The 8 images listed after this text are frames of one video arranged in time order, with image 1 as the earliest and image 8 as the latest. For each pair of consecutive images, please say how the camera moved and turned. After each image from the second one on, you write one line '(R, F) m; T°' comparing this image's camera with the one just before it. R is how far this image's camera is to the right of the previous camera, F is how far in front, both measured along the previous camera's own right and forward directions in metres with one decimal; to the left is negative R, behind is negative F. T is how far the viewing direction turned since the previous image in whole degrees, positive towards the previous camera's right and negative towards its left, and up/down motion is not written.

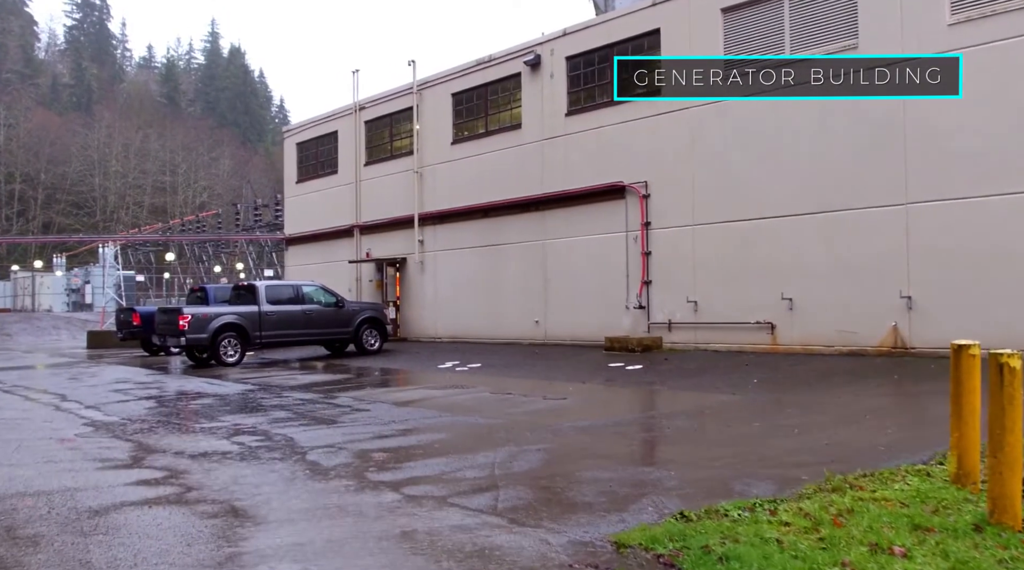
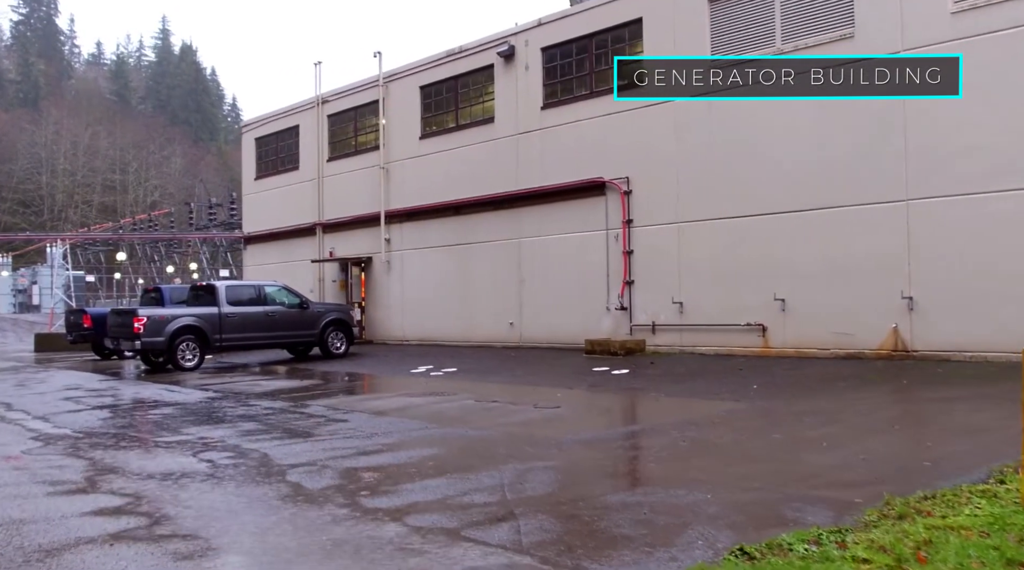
(-0.4, +0.8) m; +3°
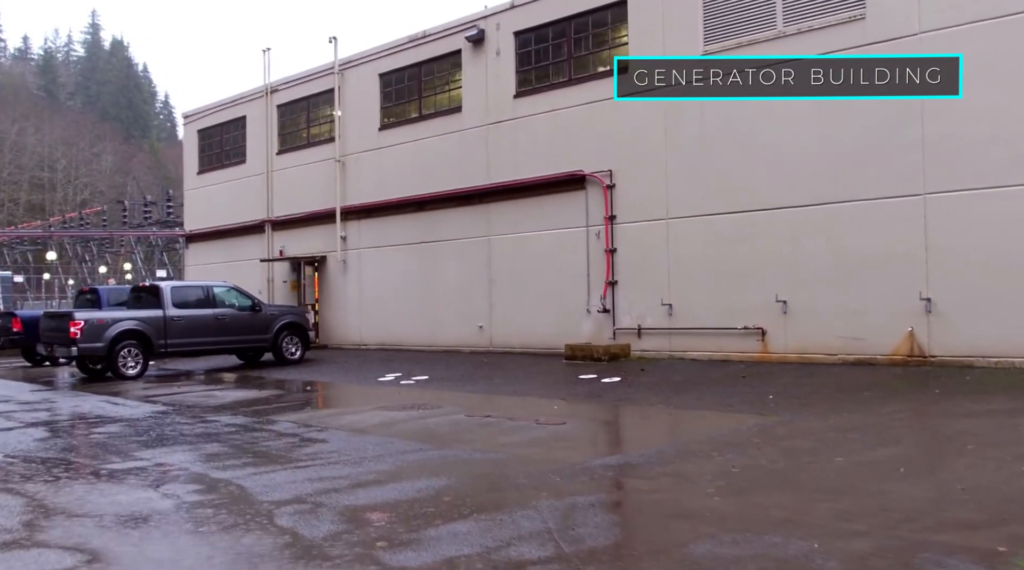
(-0.7, +1.2) m; +4°
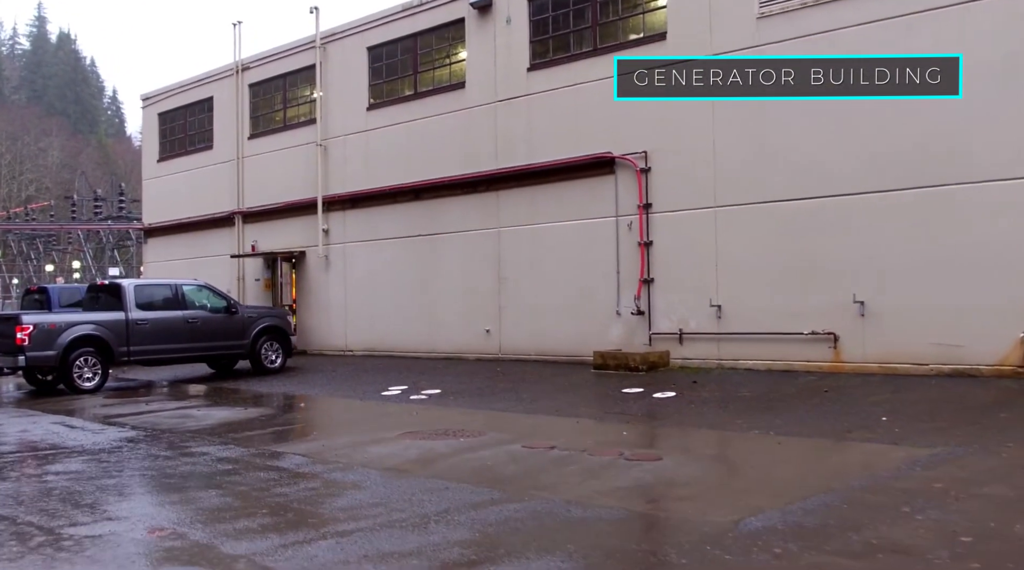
(-1.1, +2.2) m; +3°
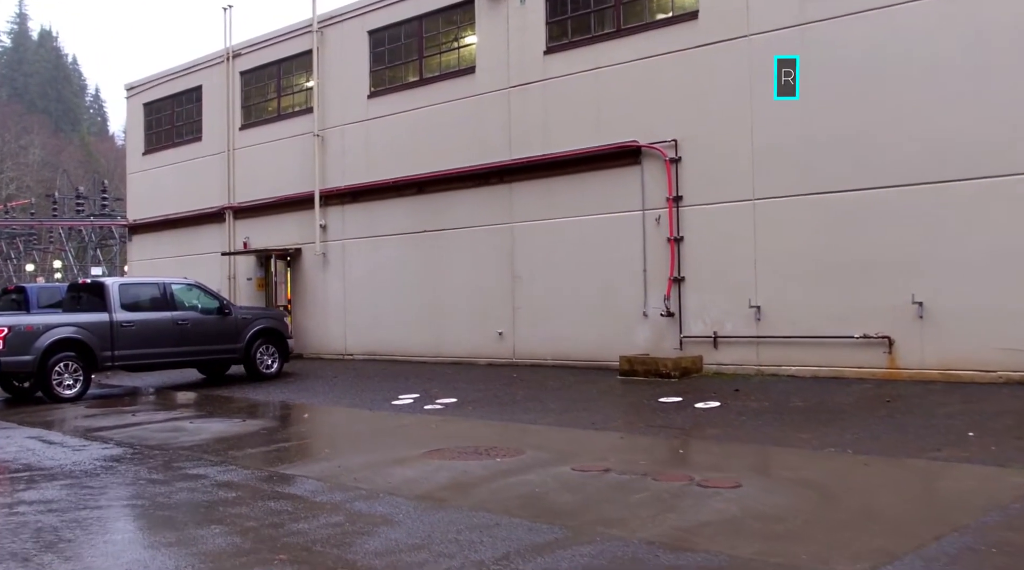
(-0.5, +1.2) m; +1°
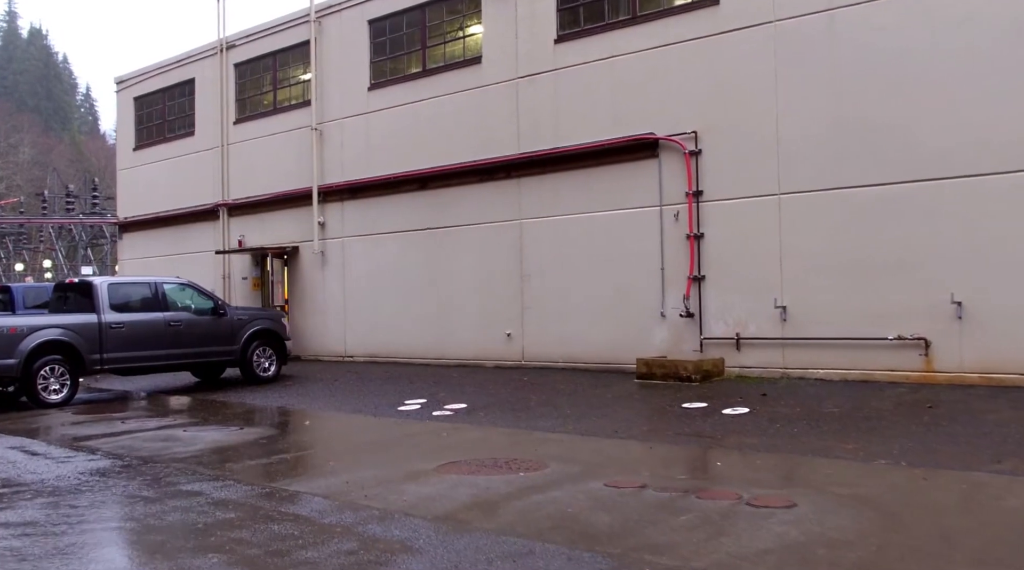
(-0.3, +0.7) m; 0°
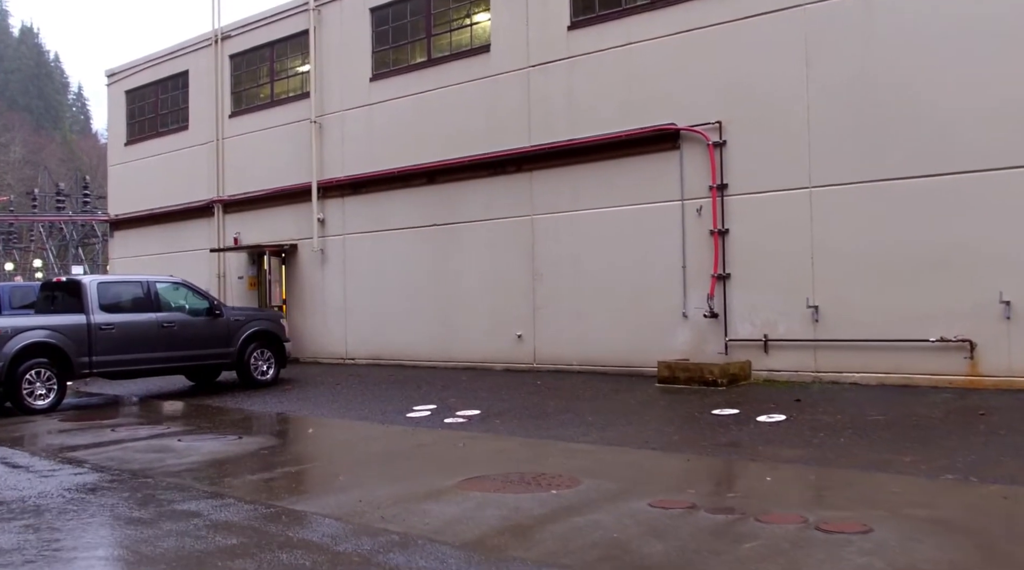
(-0.3, +0.7) m; 0°
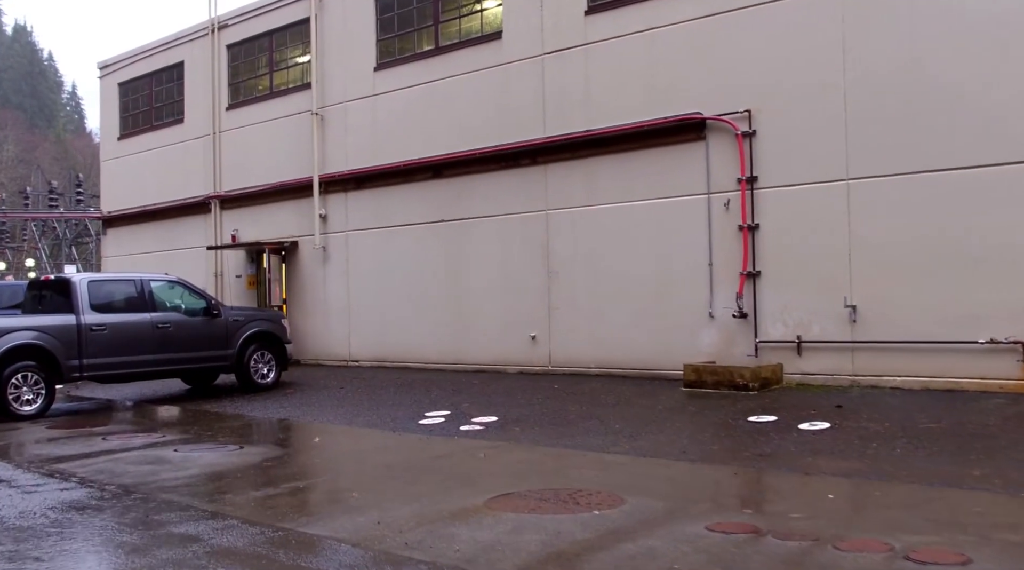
(-0.3, +0.7) m; 0°
